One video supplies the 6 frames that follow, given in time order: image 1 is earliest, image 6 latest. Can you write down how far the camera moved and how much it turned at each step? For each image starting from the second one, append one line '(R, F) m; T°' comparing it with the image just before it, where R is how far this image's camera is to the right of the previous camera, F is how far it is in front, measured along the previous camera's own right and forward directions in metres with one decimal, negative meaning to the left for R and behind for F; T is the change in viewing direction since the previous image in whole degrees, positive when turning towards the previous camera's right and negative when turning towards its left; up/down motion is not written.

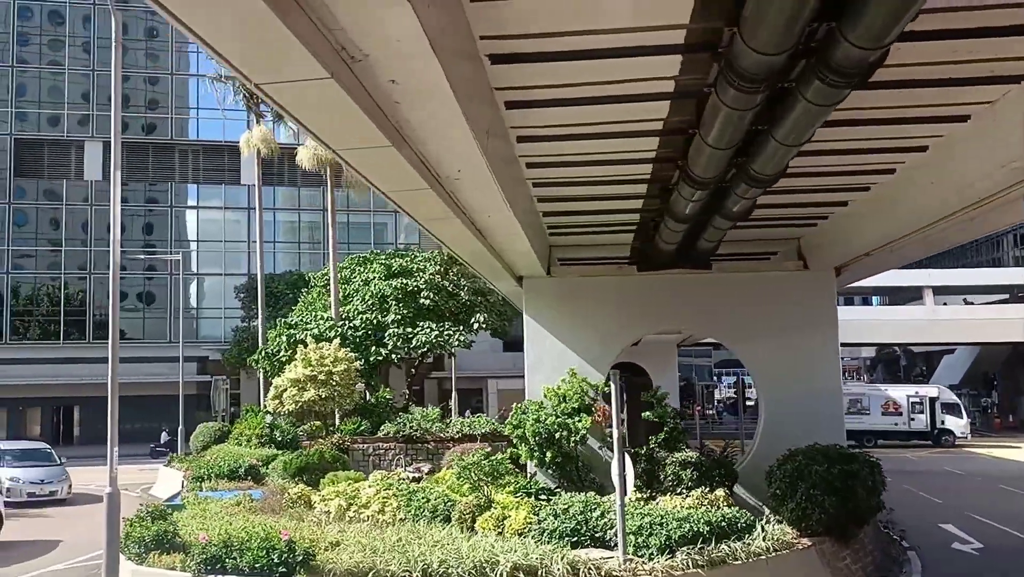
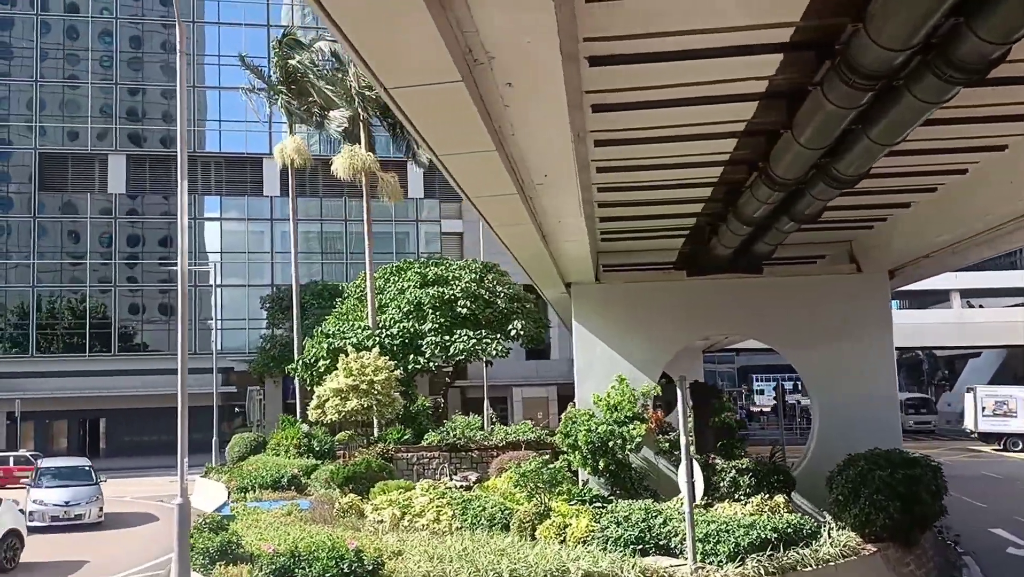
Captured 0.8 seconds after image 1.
(-0.6, +0.1) m; -1°
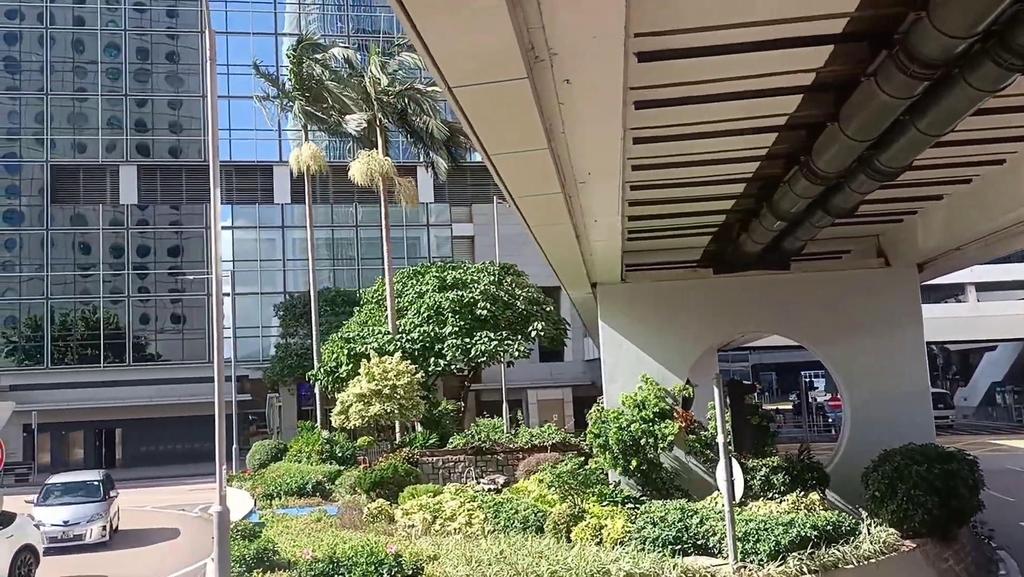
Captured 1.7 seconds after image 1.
(-0.3, 0.0) m; 0°
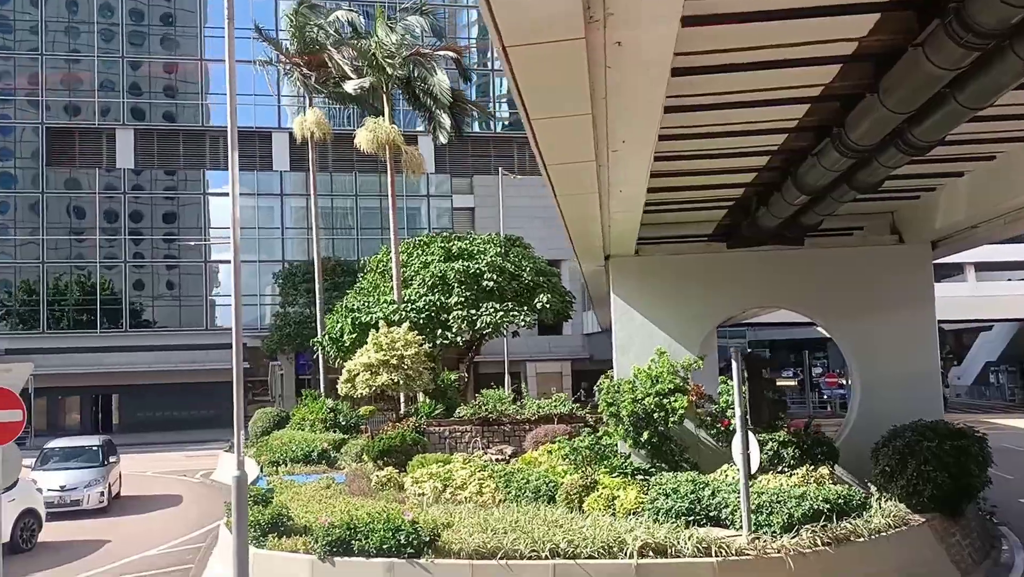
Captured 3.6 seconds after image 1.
(-0.3, +0.1) m; 0°
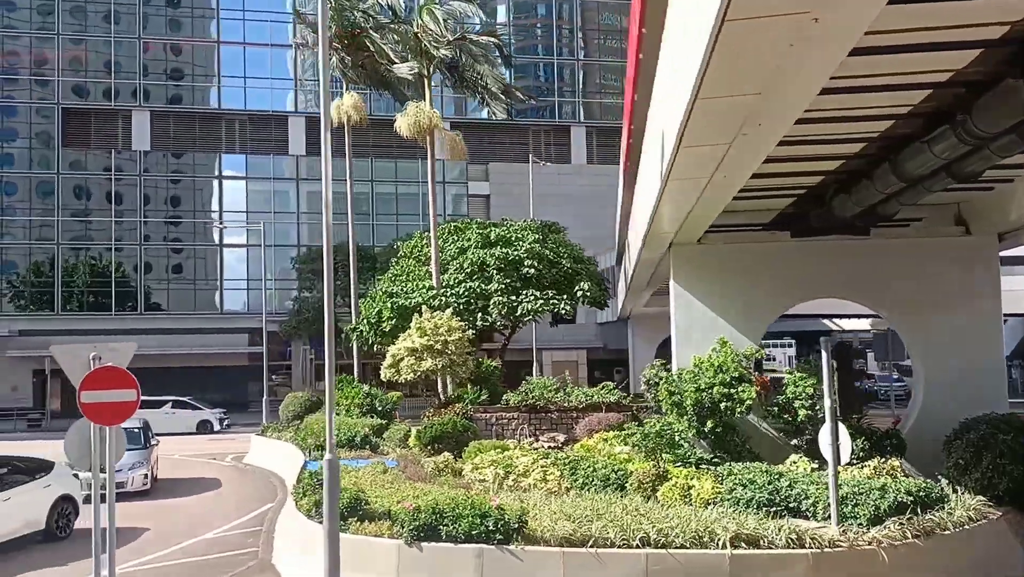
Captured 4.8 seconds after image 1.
(-1.1, +0.1) m; 0°
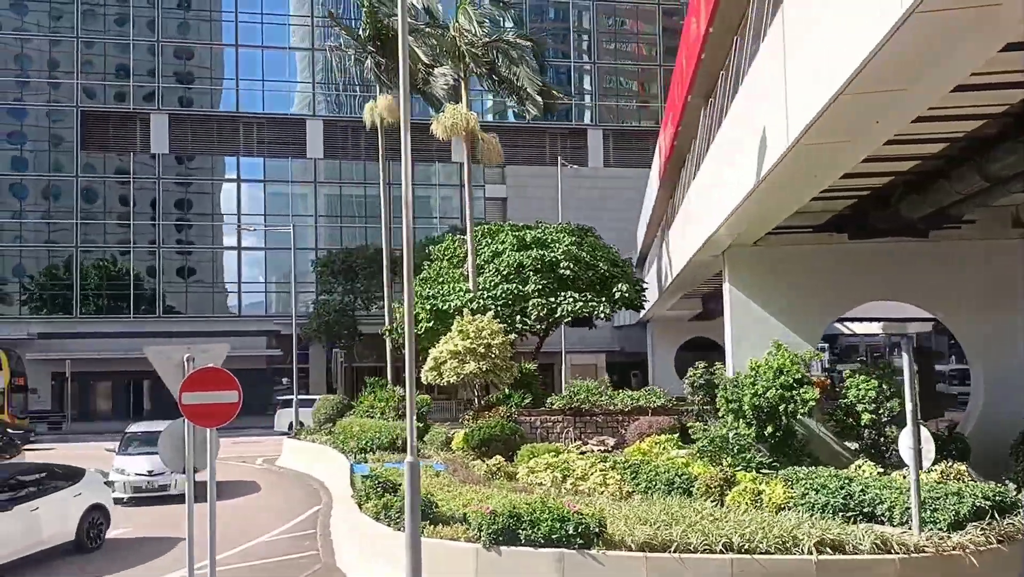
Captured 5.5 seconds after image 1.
(-0.9, +0.1) m; 0°
